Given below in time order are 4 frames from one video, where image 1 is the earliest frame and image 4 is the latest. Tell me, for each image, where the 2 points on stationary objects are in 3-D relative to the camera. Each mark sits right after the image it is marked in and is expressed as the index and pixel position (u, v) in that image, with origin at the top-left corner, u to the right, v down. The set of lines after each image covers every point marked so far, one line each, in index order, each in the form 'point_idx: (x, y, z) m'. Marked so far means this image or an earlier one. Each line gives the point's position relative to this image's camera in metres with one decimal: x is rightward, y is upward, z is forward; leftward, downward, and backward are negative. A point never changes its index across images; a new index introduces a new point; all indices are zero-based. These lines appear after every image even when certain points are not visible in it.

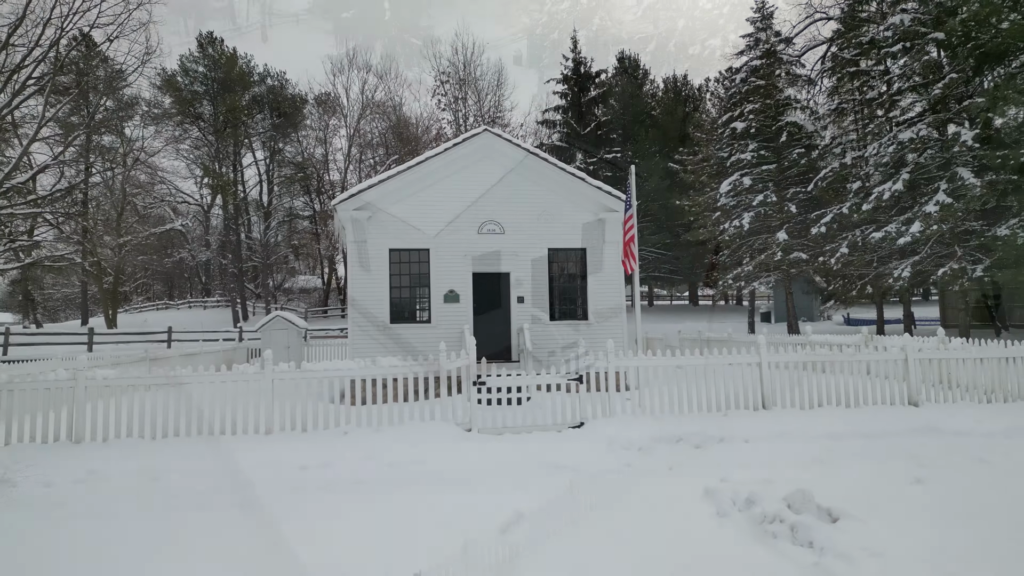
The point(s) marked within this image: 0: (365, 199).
0: (-3.2, +1.9, +12.8) m
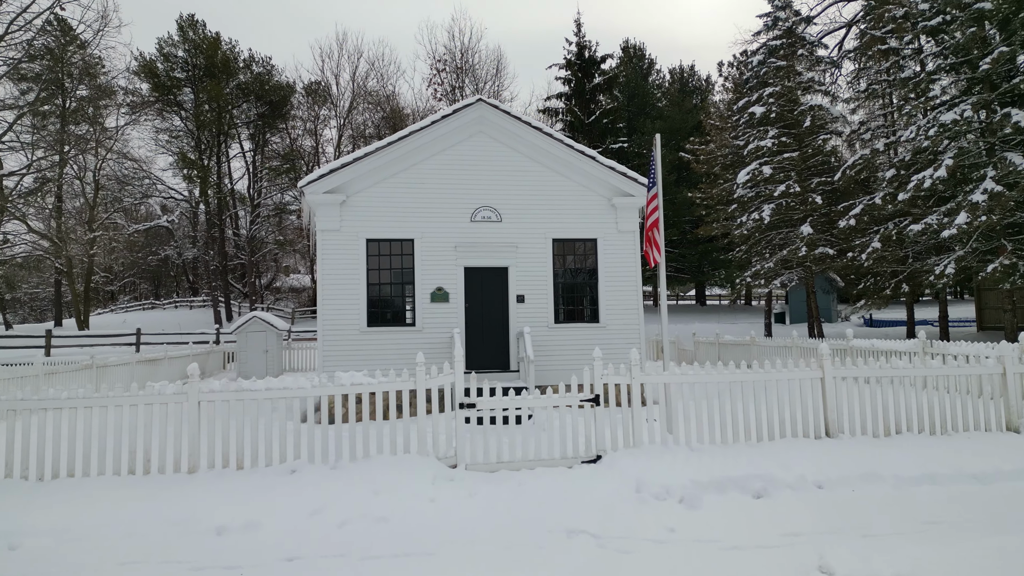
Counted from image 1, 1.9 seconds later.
0: (-3.2, +2.0, +10.9) m
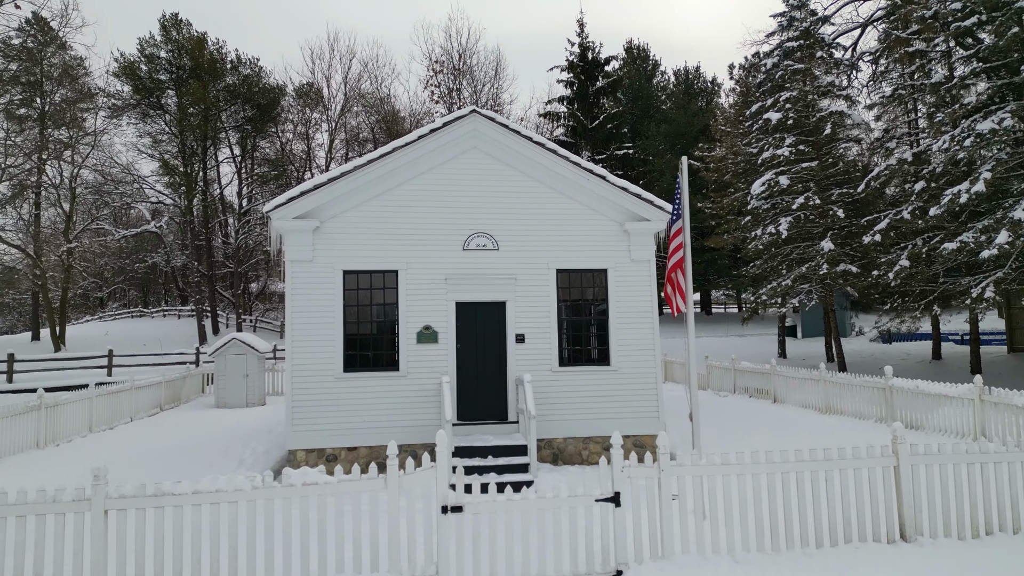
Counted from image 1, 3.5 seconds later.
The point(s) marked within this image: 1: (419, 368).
0: (-3.2, +1.4, +9.4) m
1: (-1.5, -1.3, +9.7) m
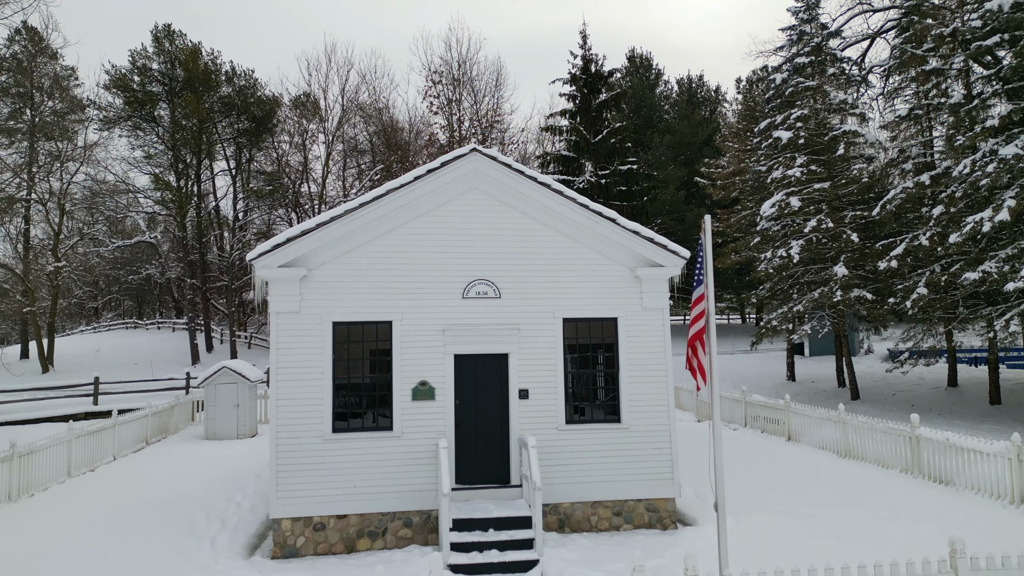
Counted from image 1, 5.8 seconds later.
0: (-3.2, +0.5, +8.7) m
1: (-1.5, -2.1, +9.0) m
